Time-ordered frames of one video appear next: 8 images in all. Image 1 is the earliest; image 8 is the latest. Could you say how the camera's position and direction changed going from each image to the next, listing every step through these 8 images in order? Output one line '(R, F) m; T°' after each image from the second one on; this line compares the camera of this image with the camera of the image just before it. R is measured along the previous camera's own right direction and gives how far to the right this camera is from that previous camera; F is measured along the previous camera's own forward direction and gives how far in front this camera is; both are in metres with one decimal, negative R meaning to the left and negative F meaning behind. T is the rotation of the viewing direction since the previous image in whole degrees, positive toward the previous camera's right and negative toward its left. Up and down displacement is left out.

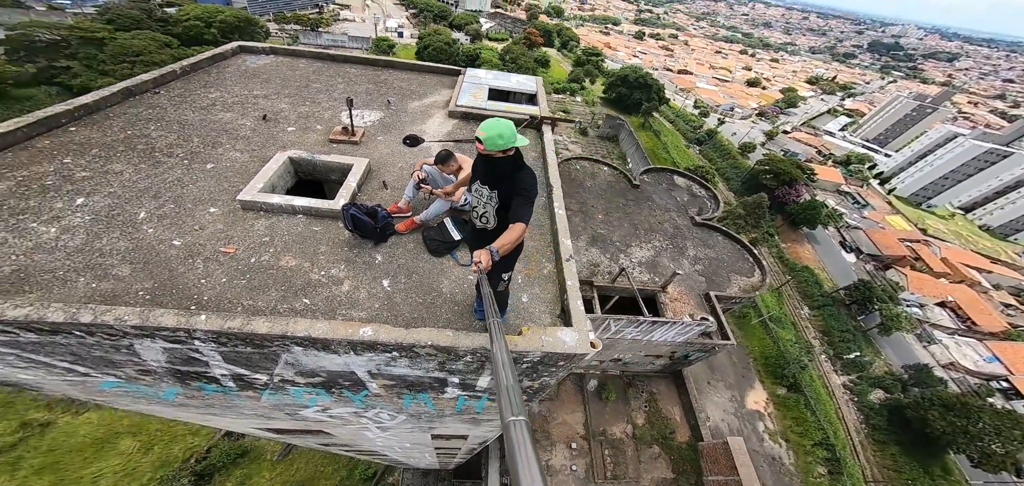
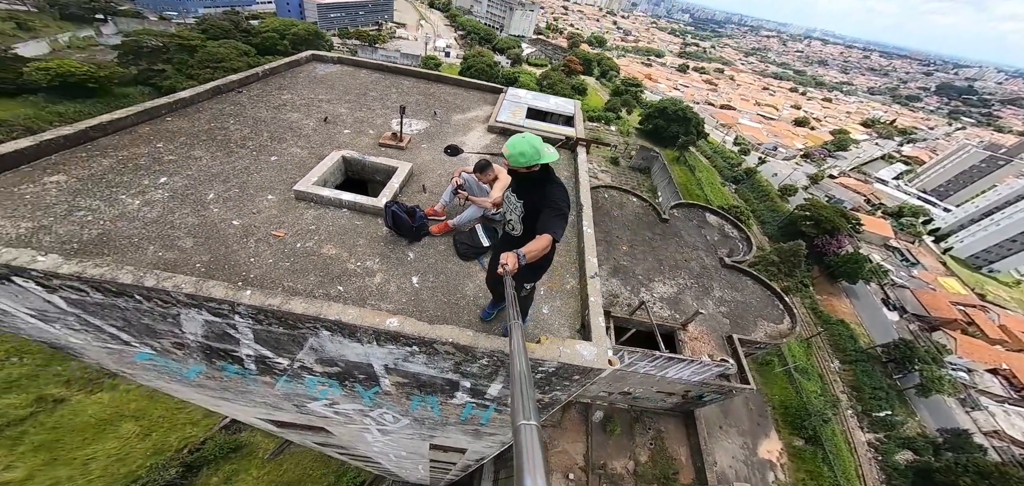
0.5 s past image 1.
(-0.1, -0.1) m; -4°
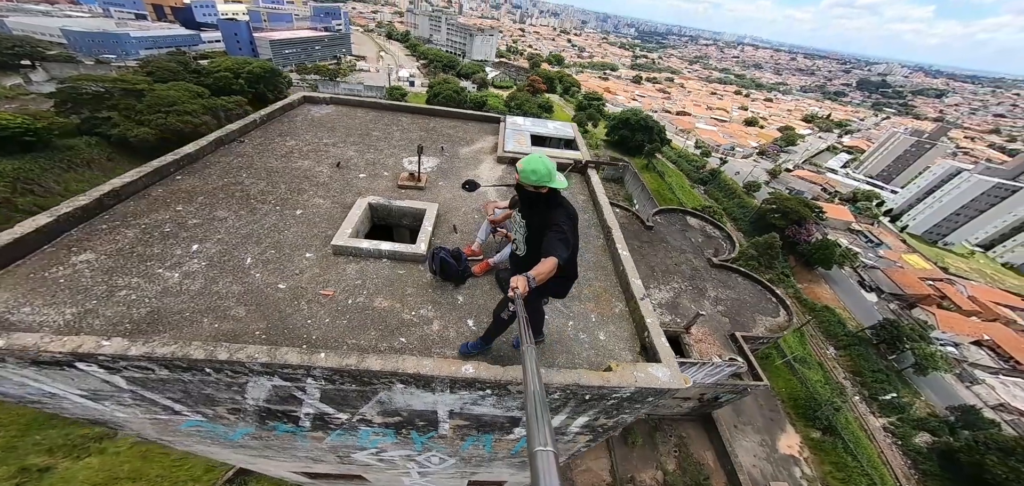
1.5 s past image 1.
(-0.6, 0.0) m; +3°
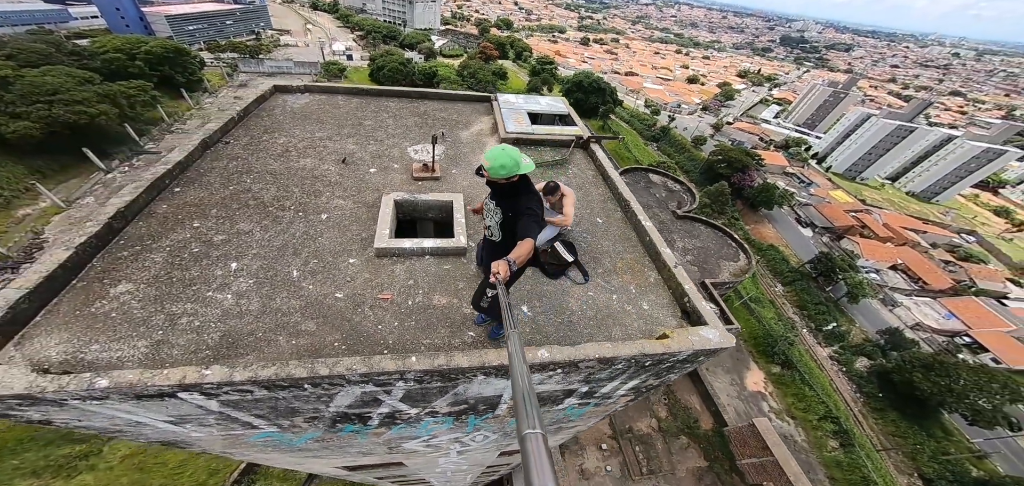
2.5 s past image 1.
(-0.8, -0.1) m; +5°
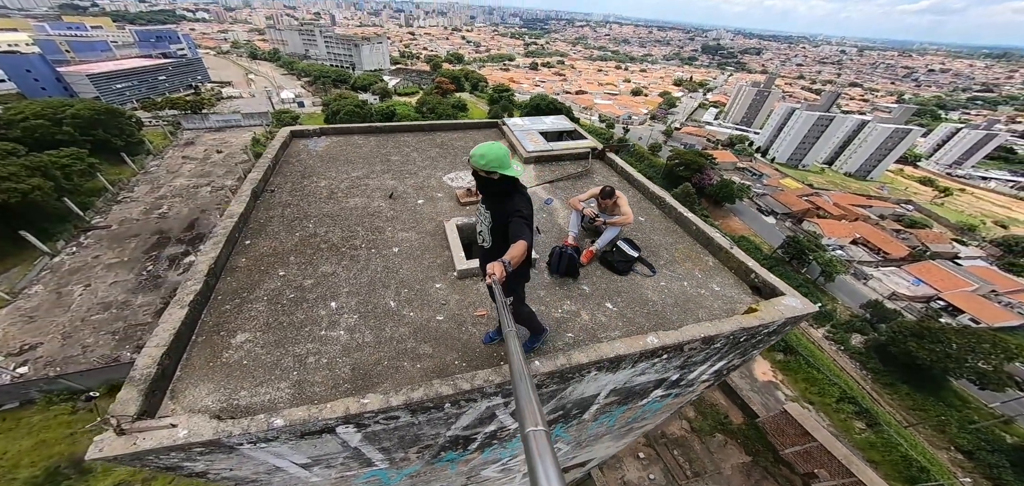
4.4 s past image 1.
(-1.0, -0.1) m; +4°
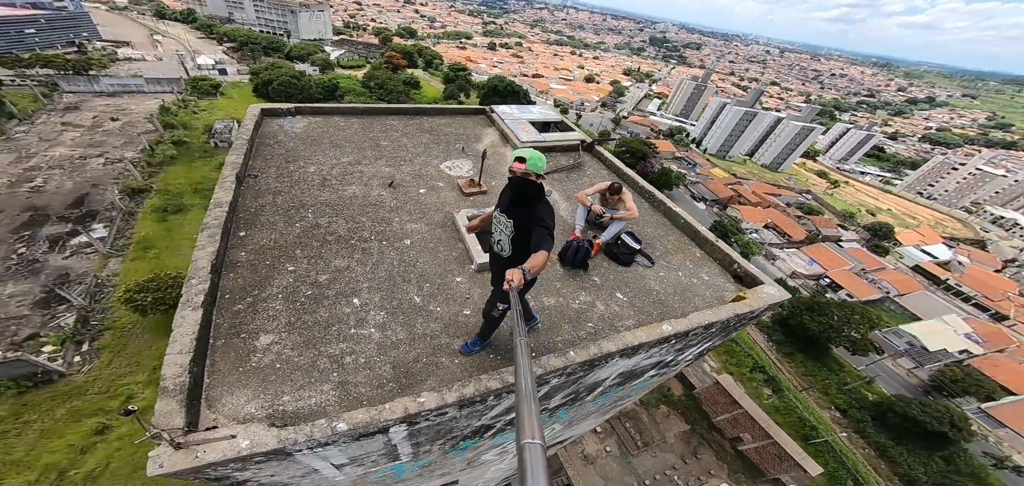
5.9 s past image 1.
(-0.6, 0.0) m; +7°
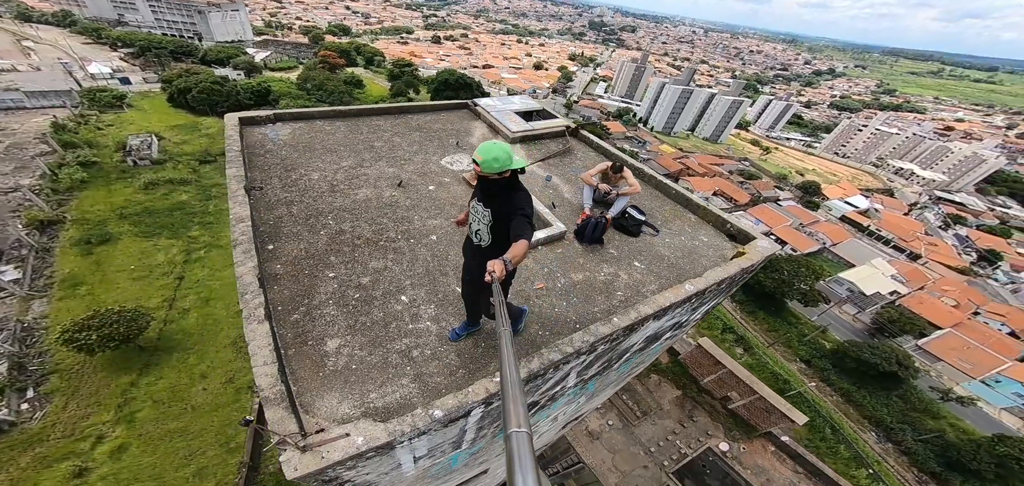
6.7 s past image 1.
(-0.6, -0.2) m; +5°
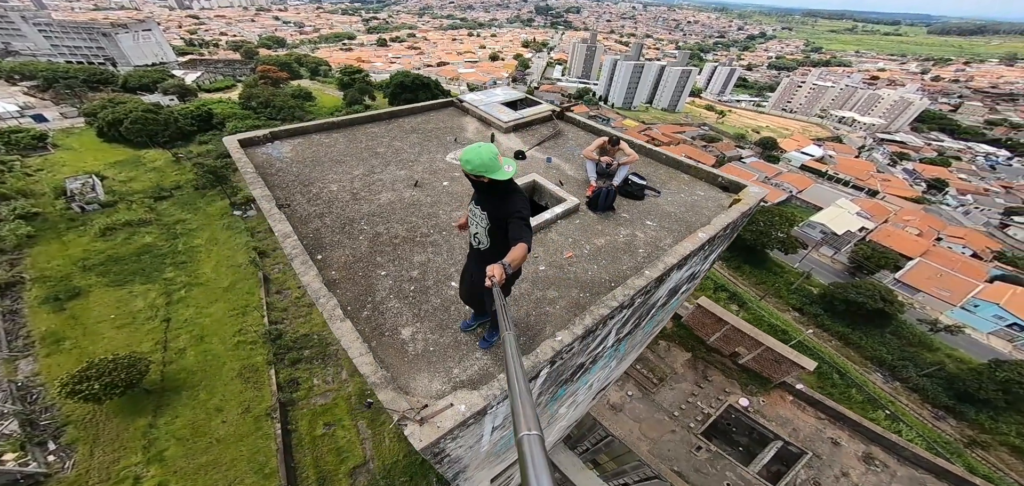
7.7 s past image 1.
(-0.4, -0.3) m; +2°
